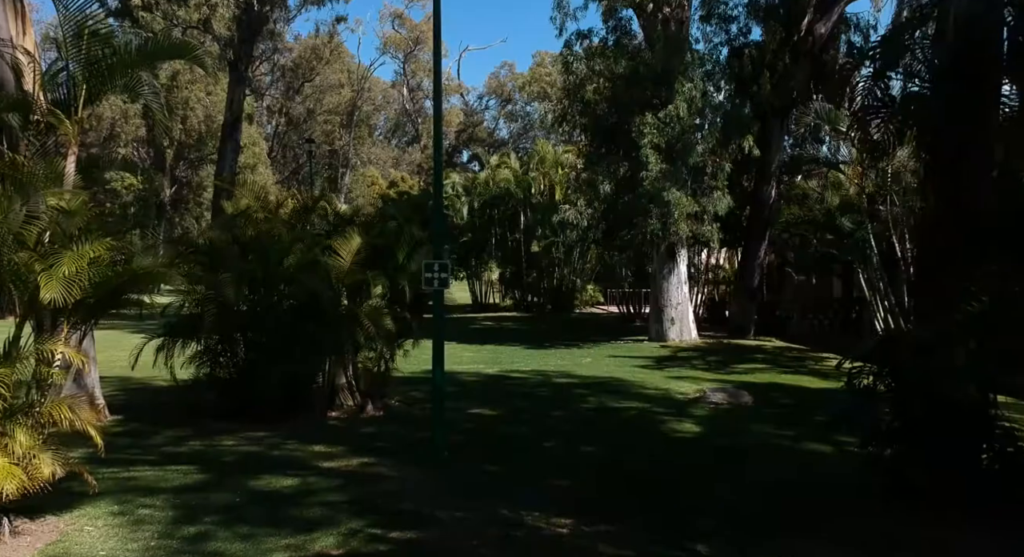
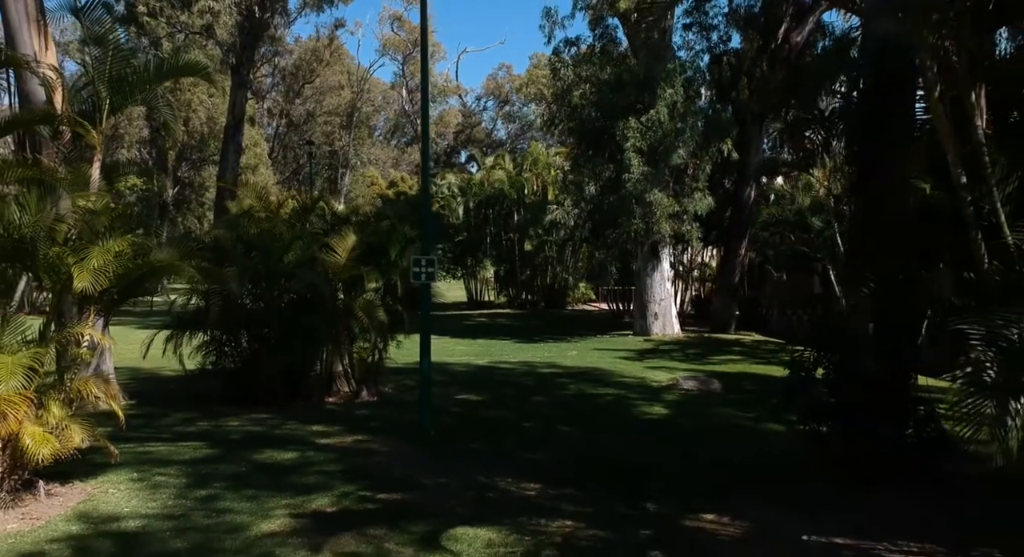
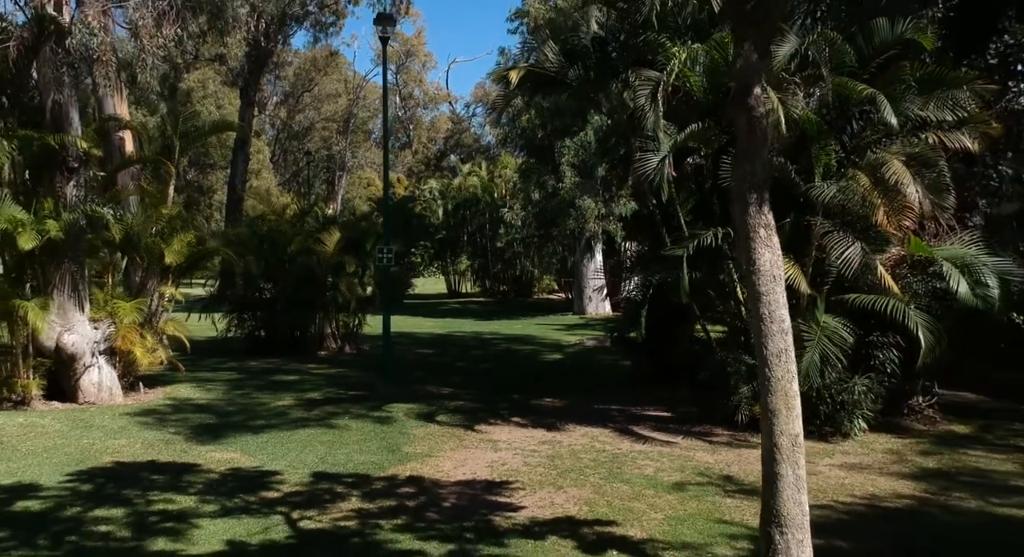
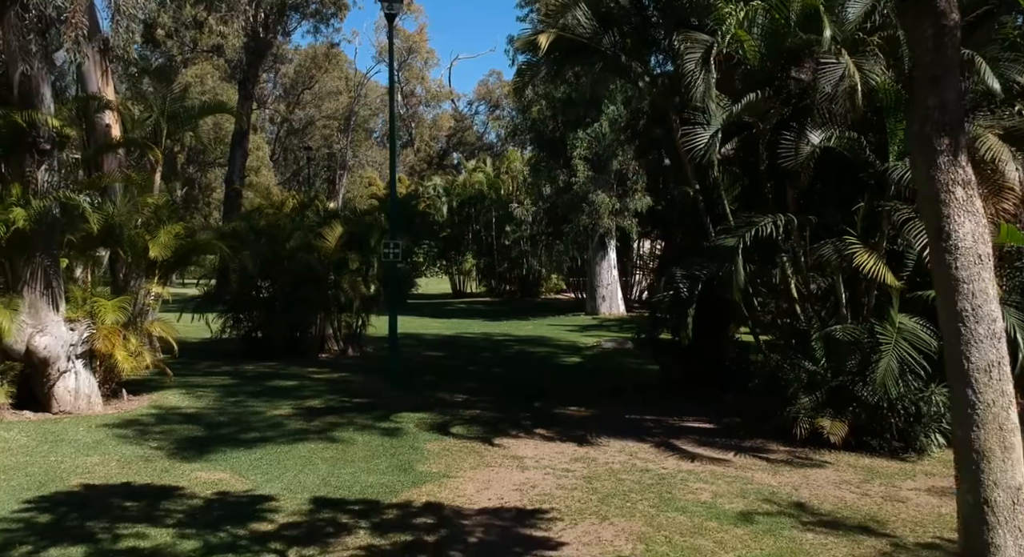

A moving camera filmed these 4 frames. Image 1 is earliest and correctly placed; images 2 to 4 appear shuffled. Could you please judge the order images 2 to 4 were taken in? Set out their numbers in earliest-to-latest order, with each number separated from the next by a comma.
2, 4, 3
